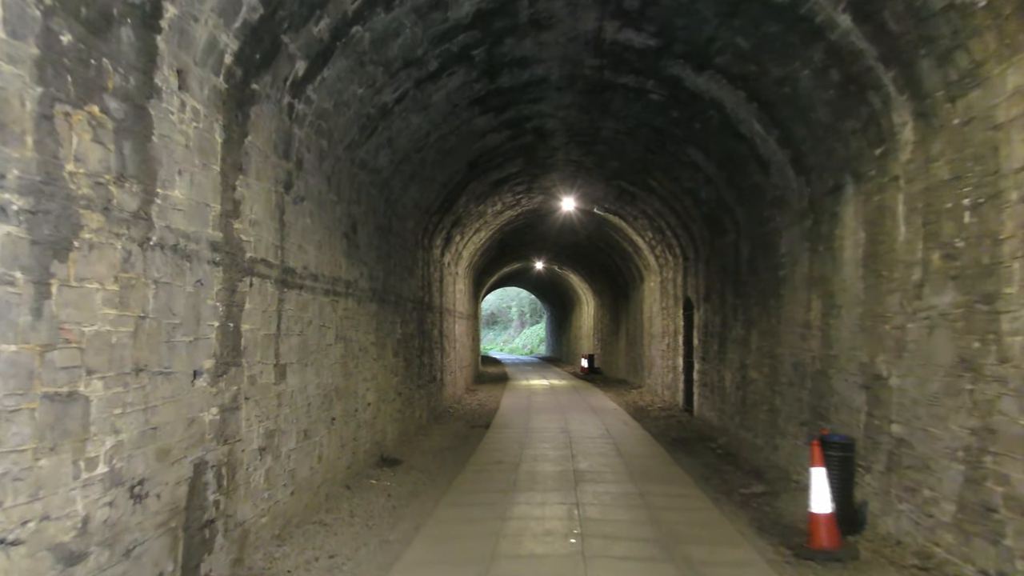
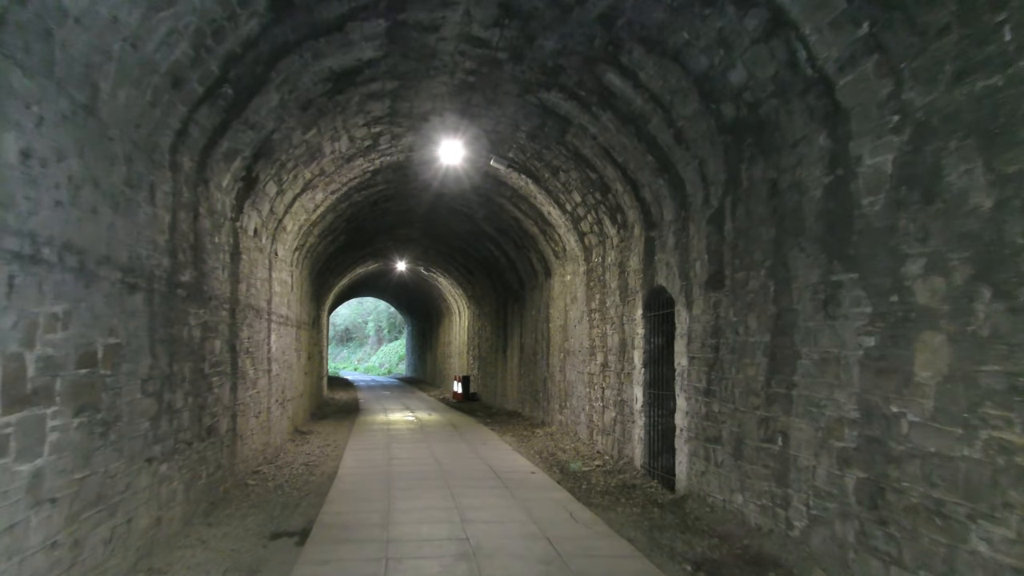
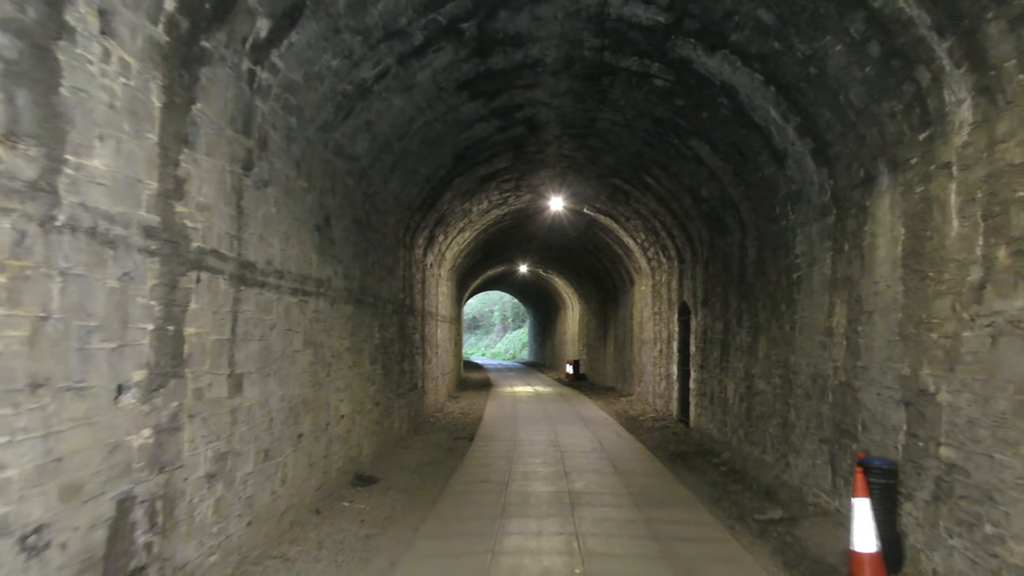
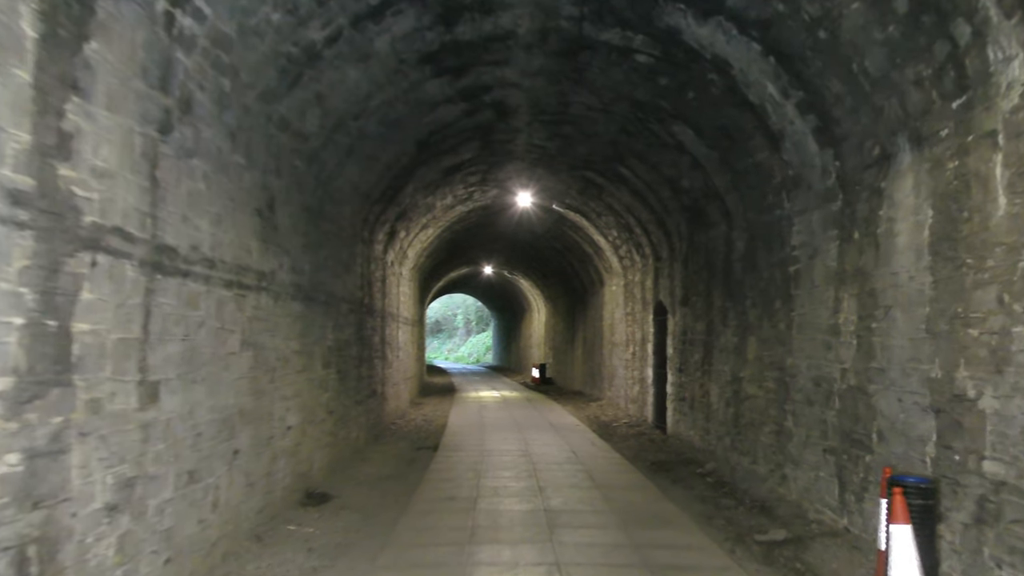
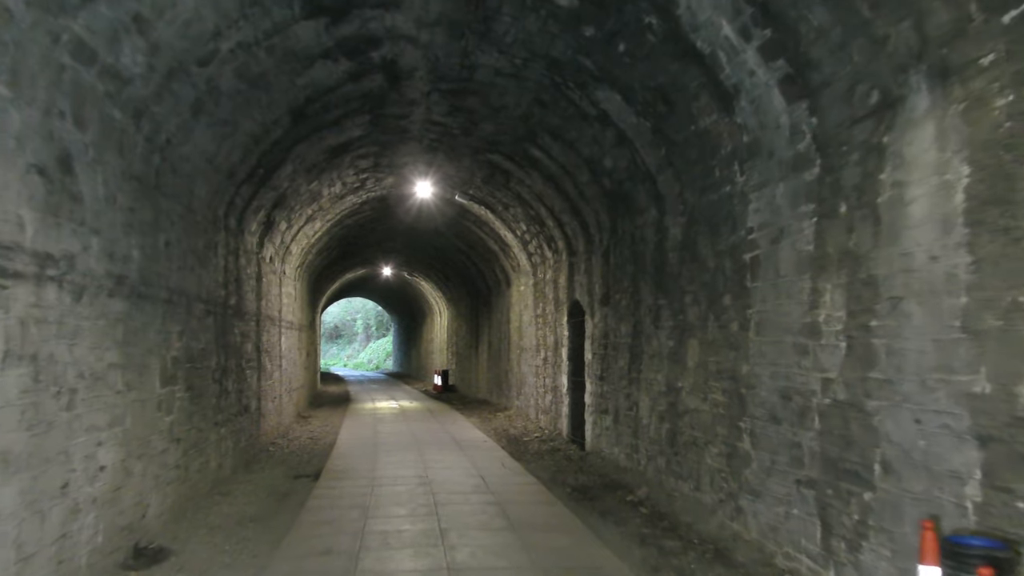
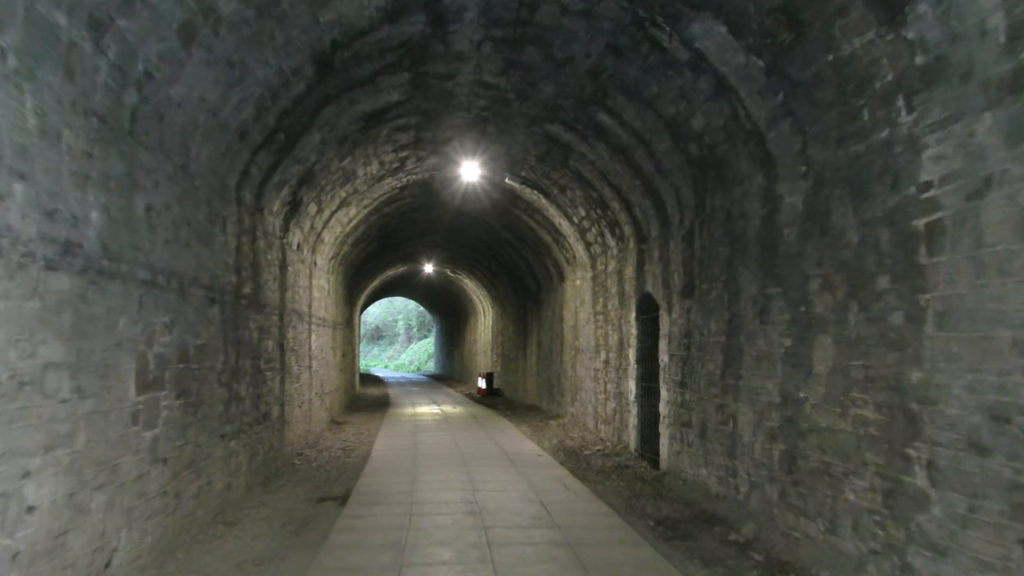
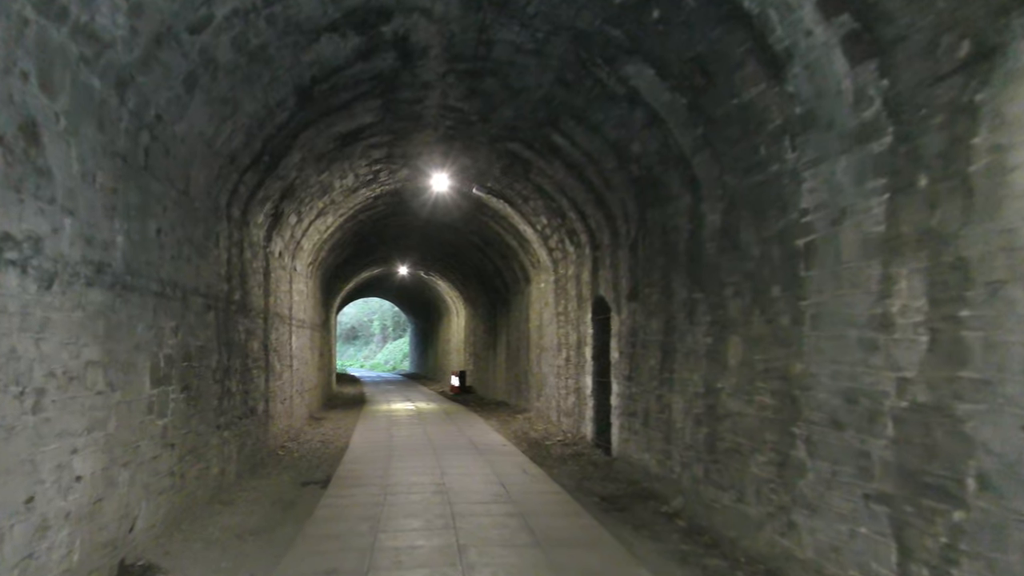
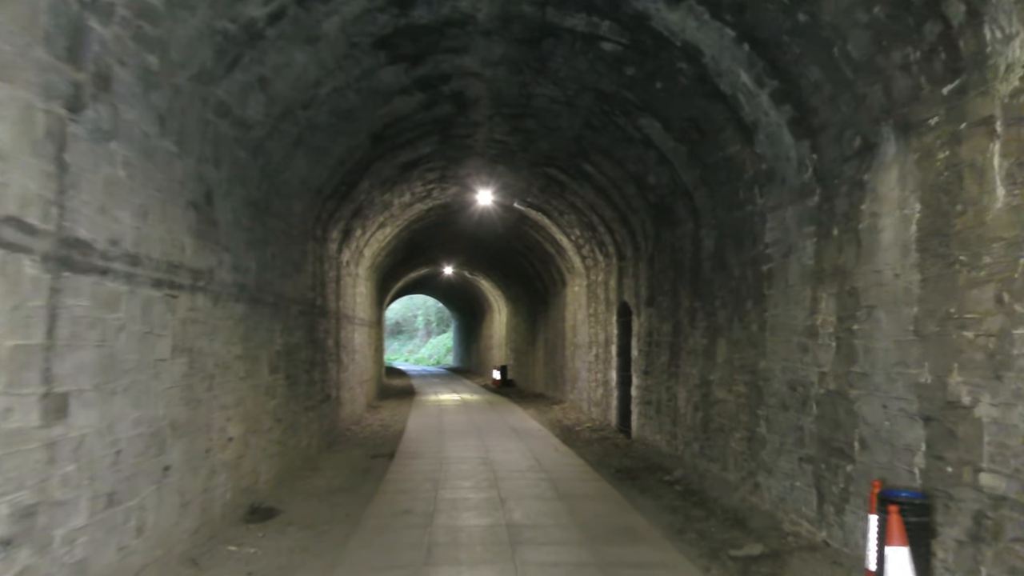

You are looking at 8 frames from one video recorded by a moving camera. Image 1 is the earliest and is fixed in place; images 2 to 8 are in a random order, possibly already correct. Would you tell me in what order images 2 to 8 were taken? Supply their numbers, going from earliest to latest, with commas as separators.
3, 4, 8, 5, 7, 6, 2
